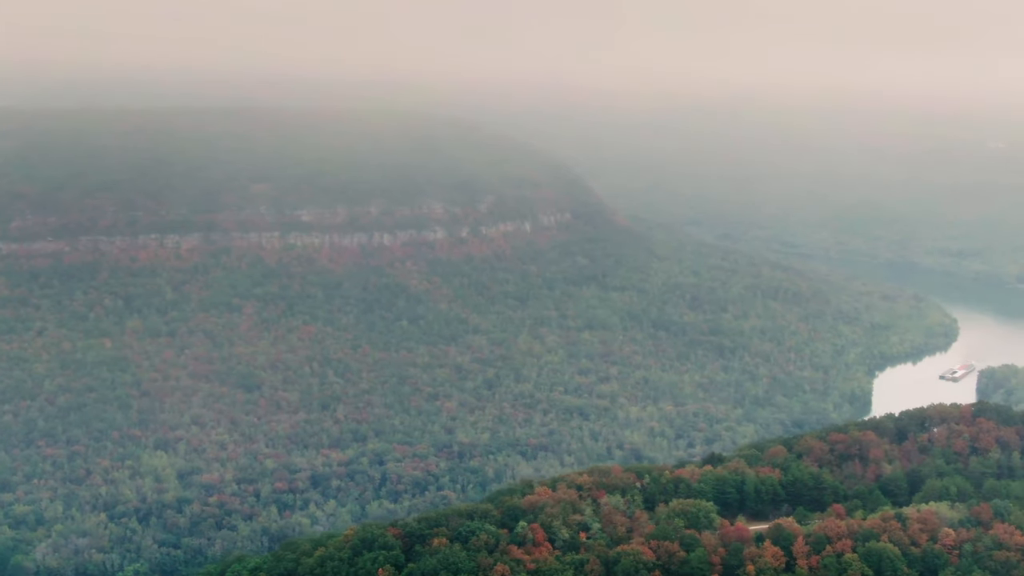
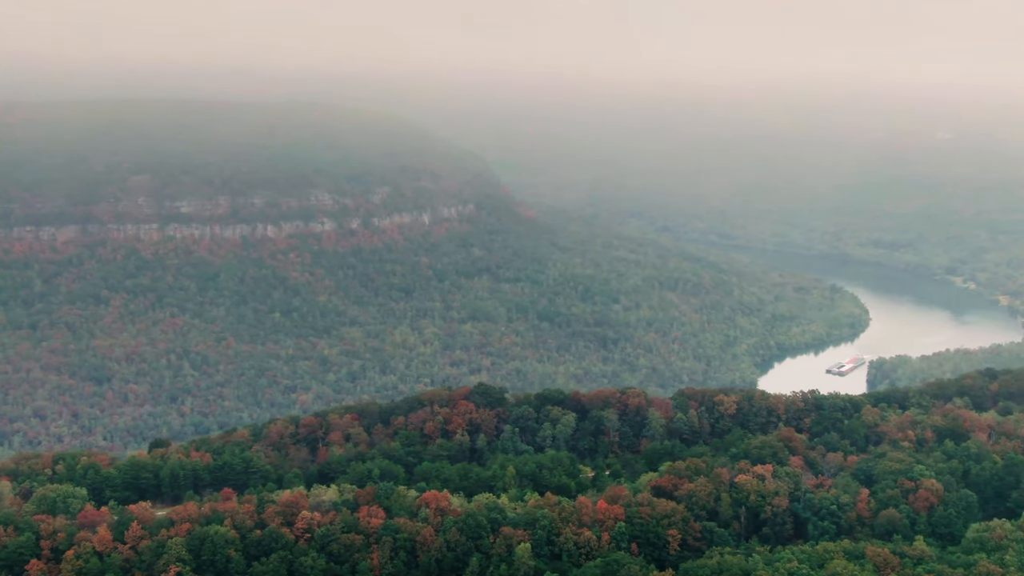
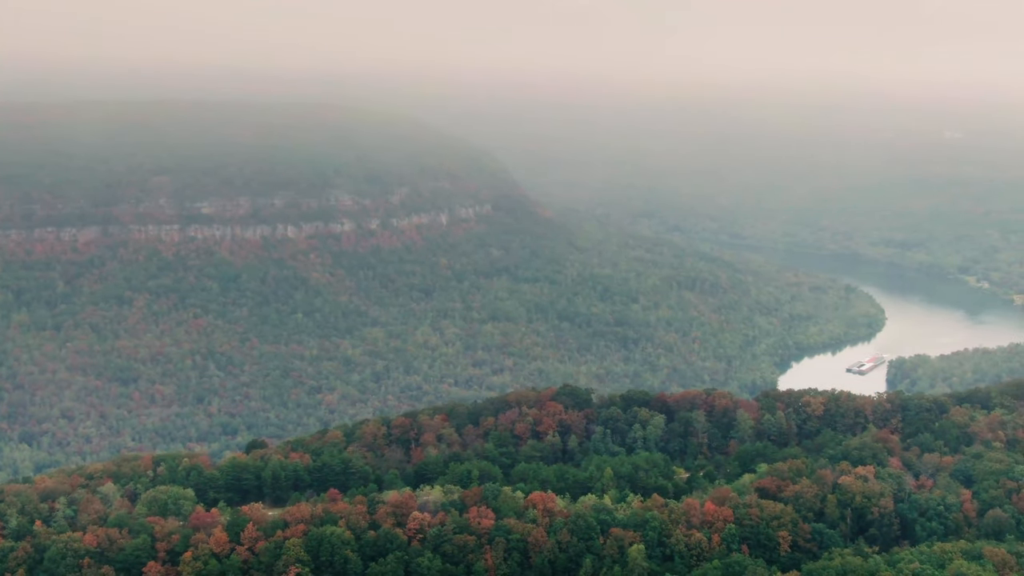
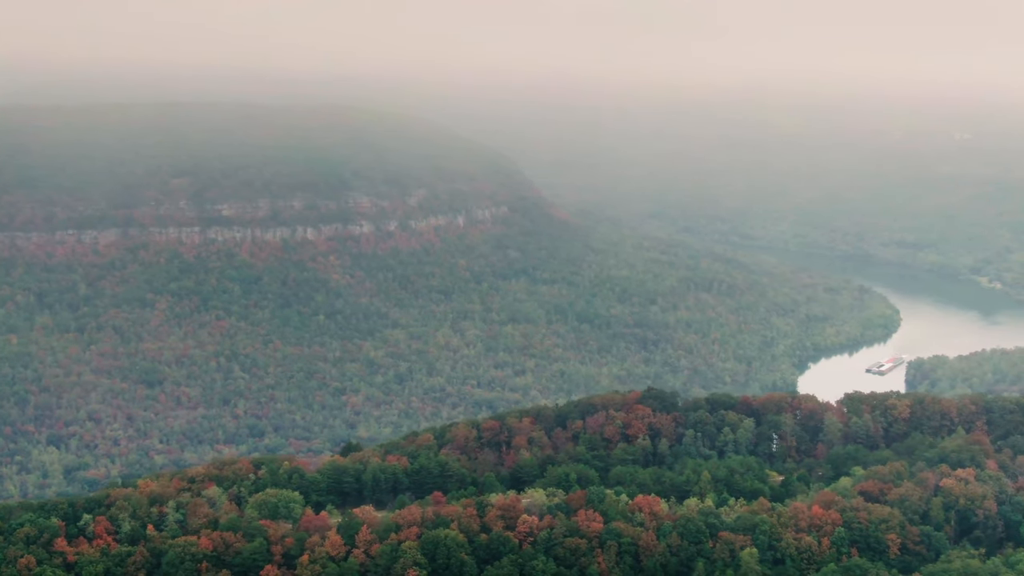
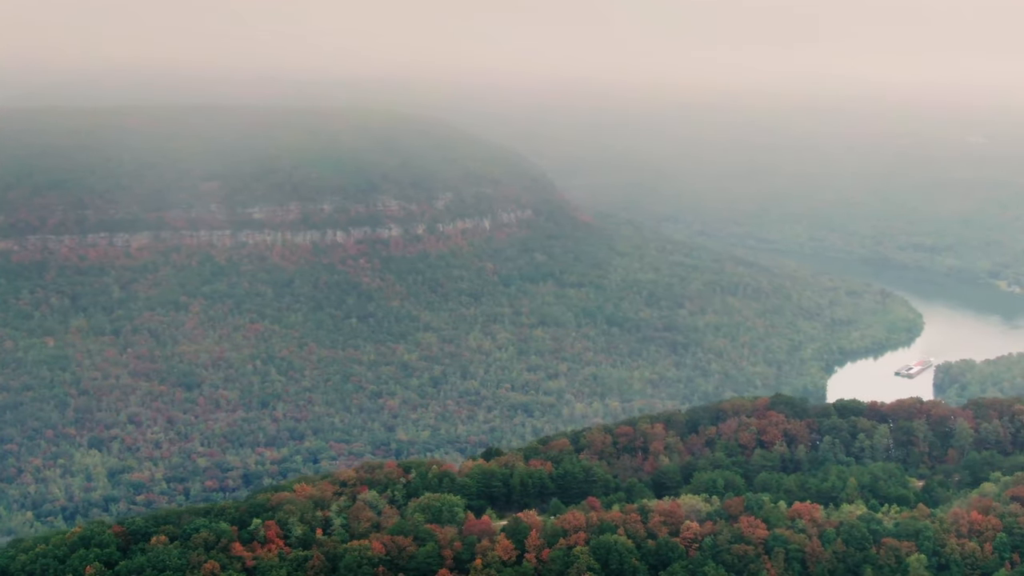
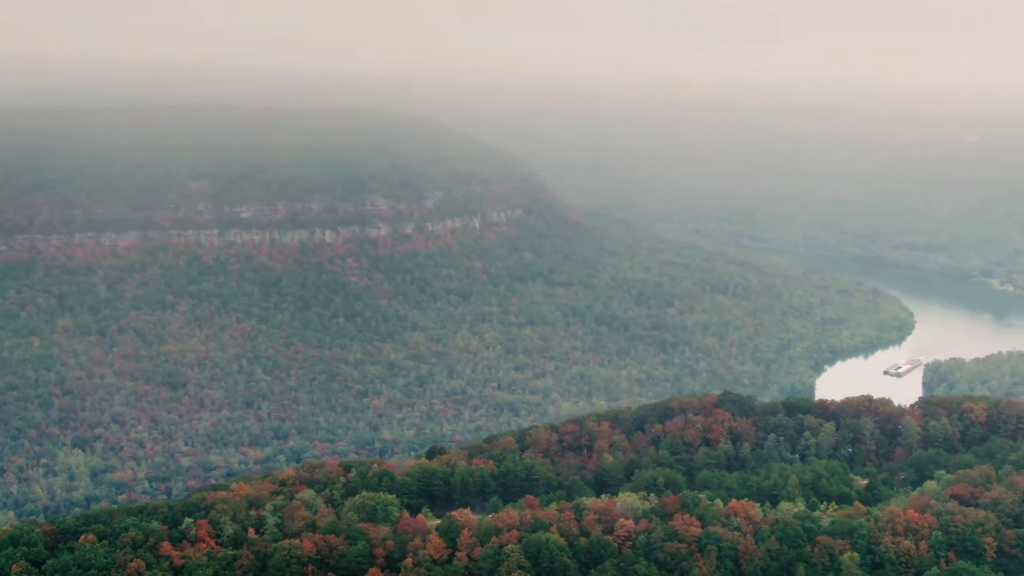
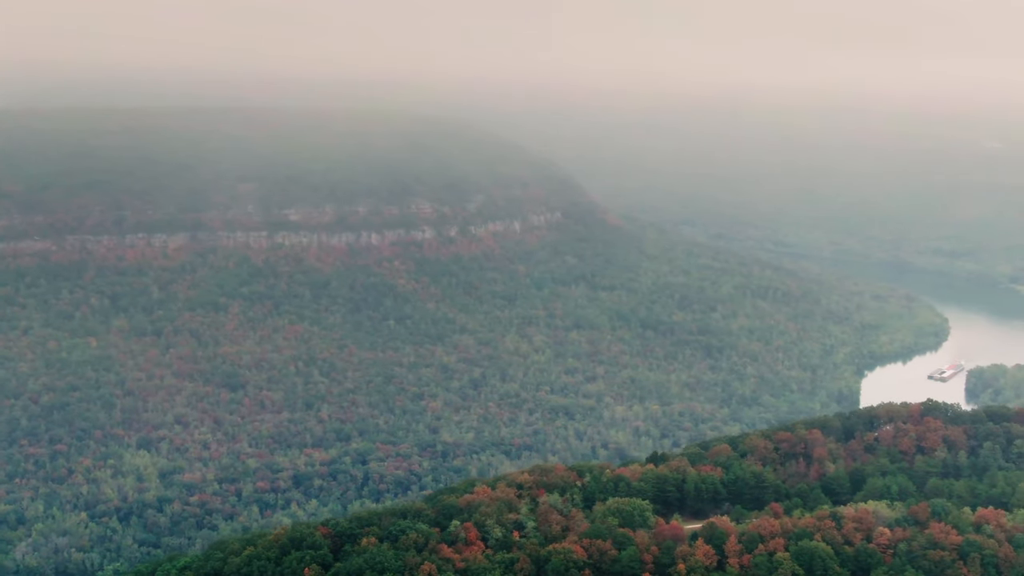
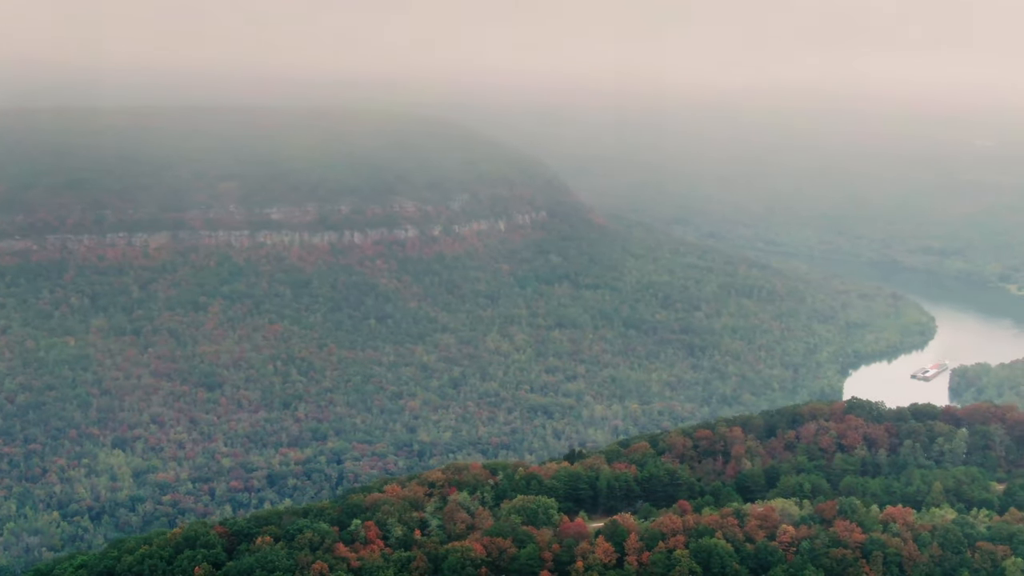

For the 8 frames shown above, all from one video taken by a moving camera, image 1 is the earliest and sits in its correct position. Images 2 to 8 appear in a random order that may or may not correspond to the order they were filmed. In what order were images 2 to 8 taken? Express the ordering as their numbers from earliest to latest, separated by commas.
7, 8, 5, 6, 4, 3, 2
